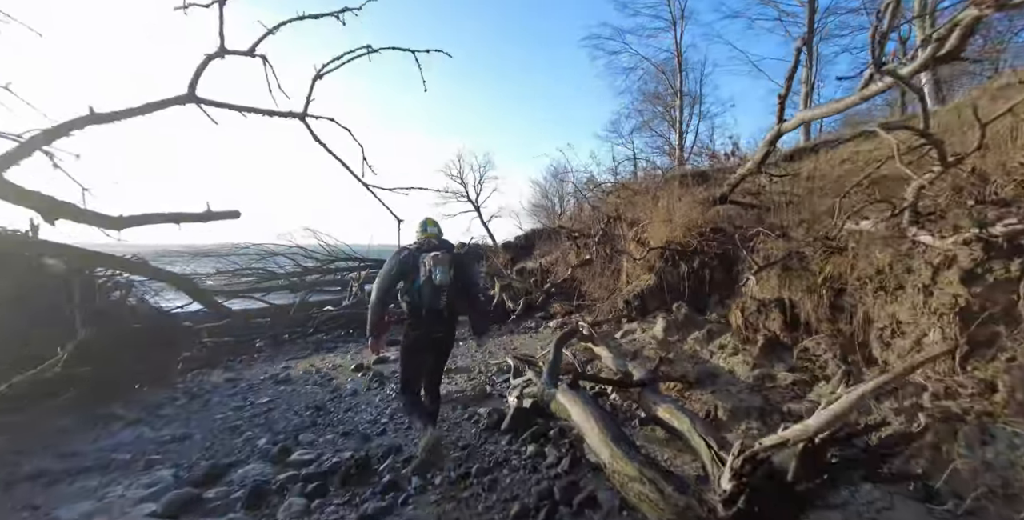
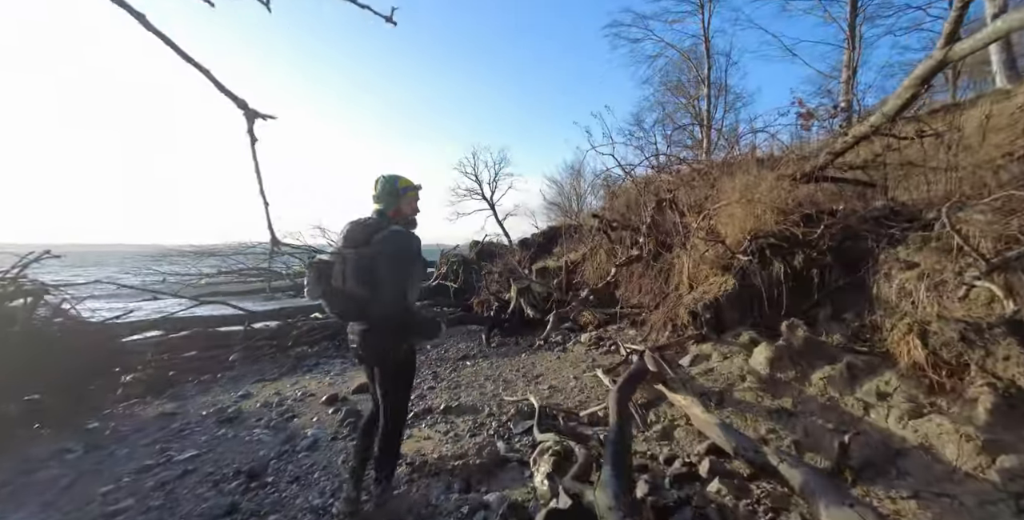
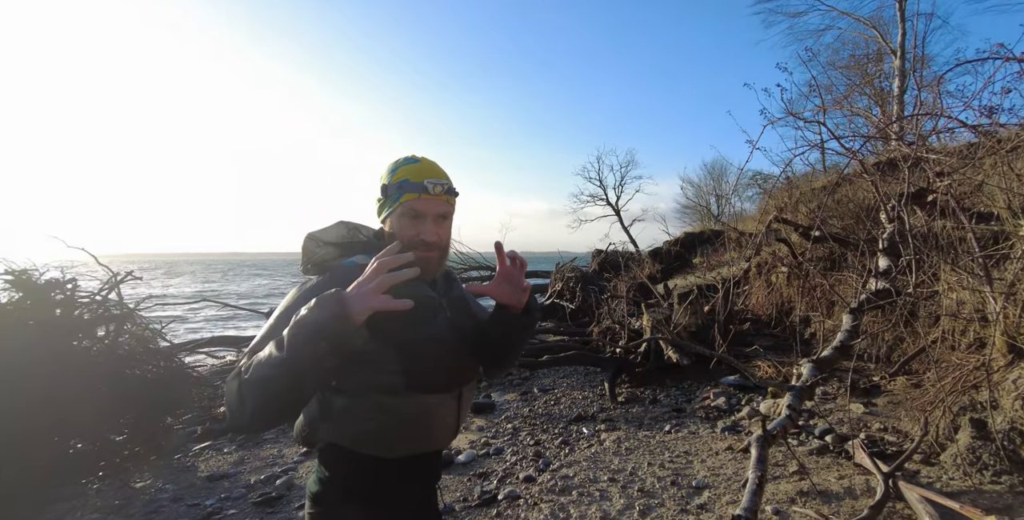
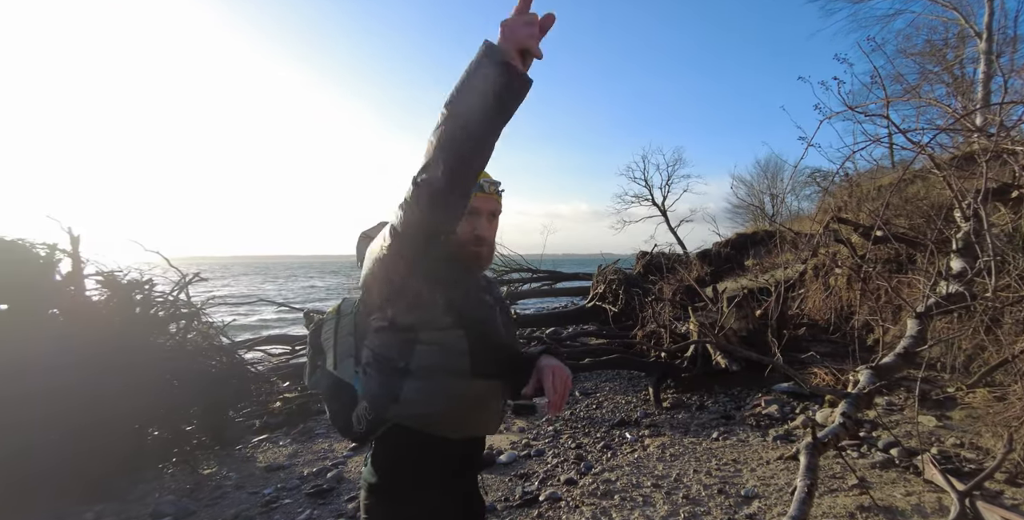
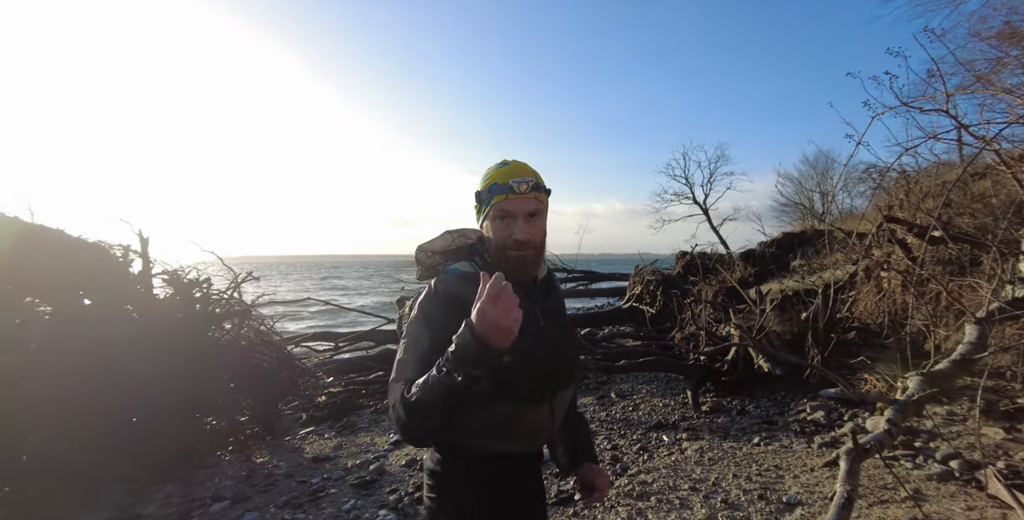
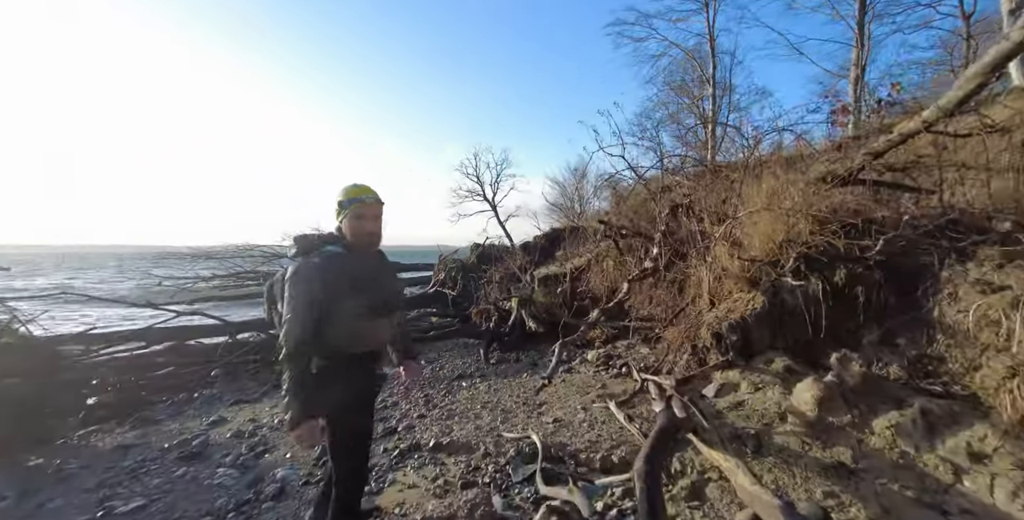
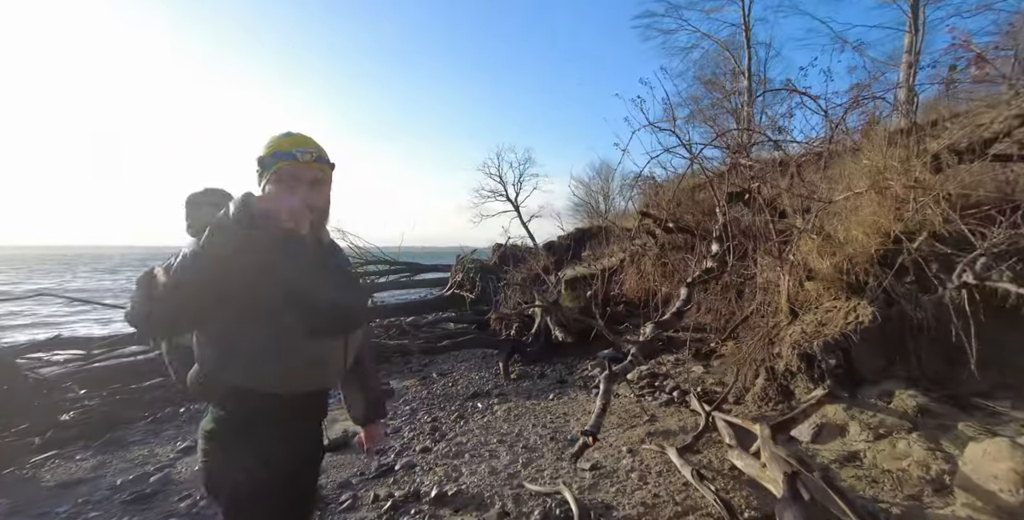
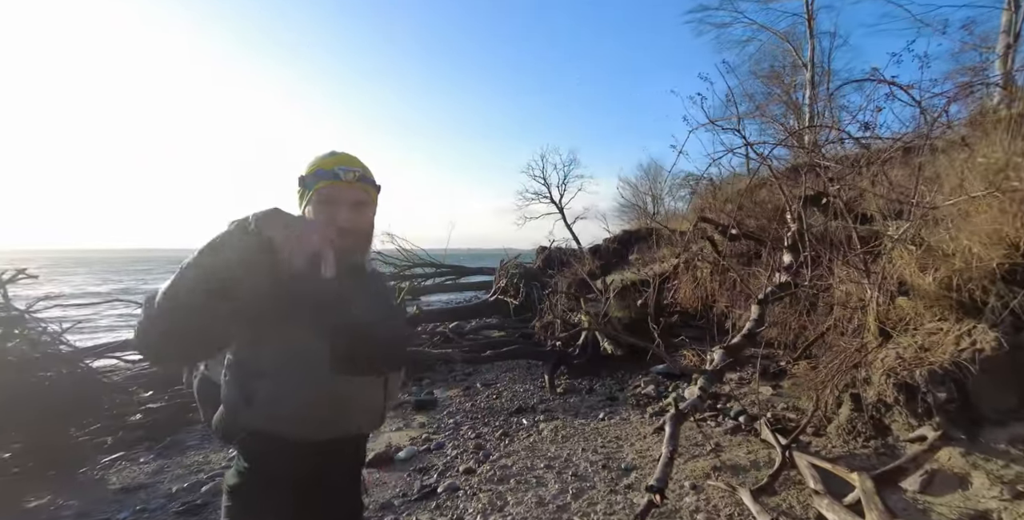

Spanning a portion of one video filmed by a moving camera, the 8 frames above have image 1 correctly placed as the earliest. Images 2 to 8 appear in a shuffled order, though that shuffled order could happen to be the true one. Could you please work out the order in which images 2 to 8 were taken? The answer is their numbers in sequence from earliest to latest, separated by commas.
2, 6, 7, 8, 3, 4, 5
